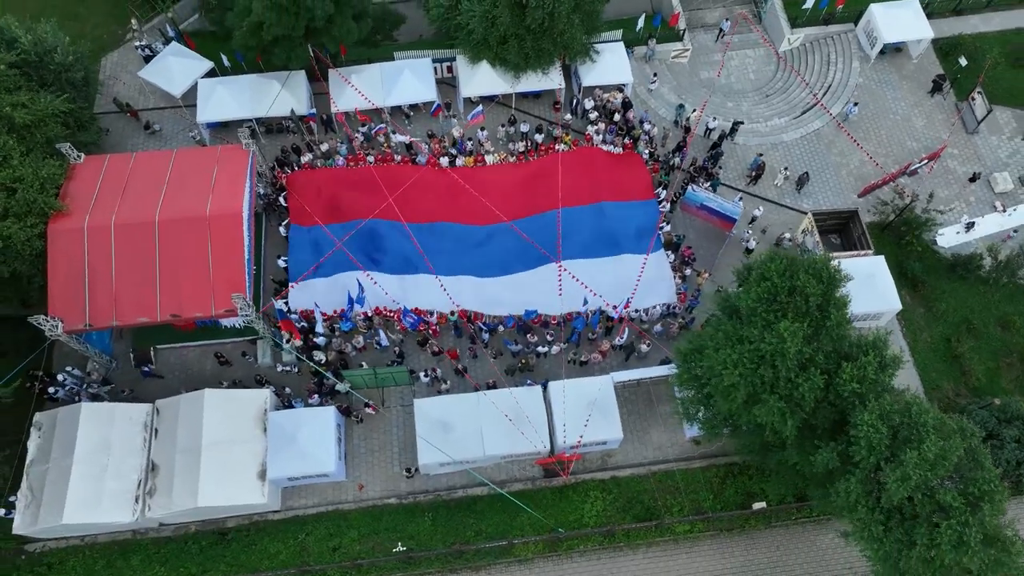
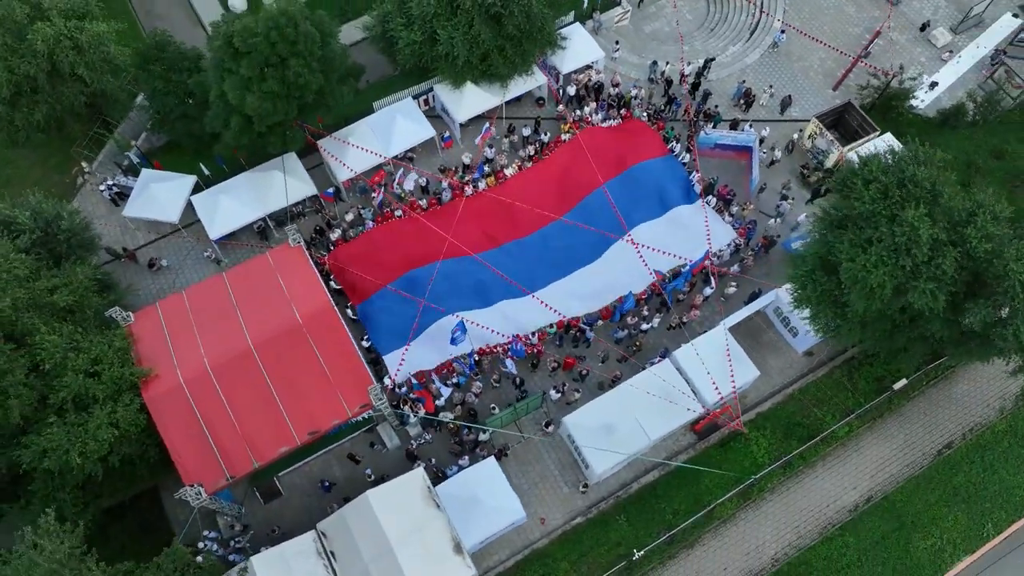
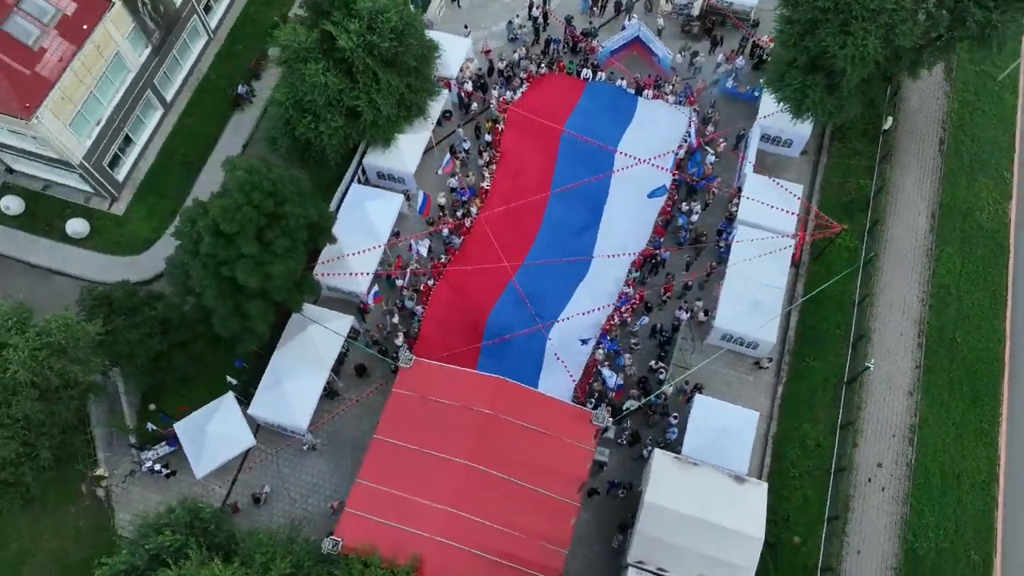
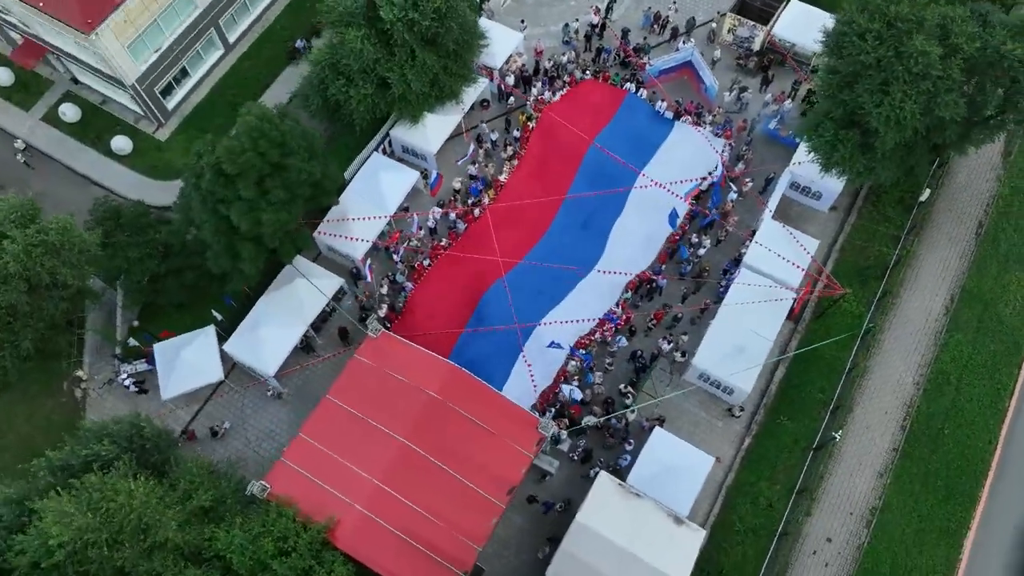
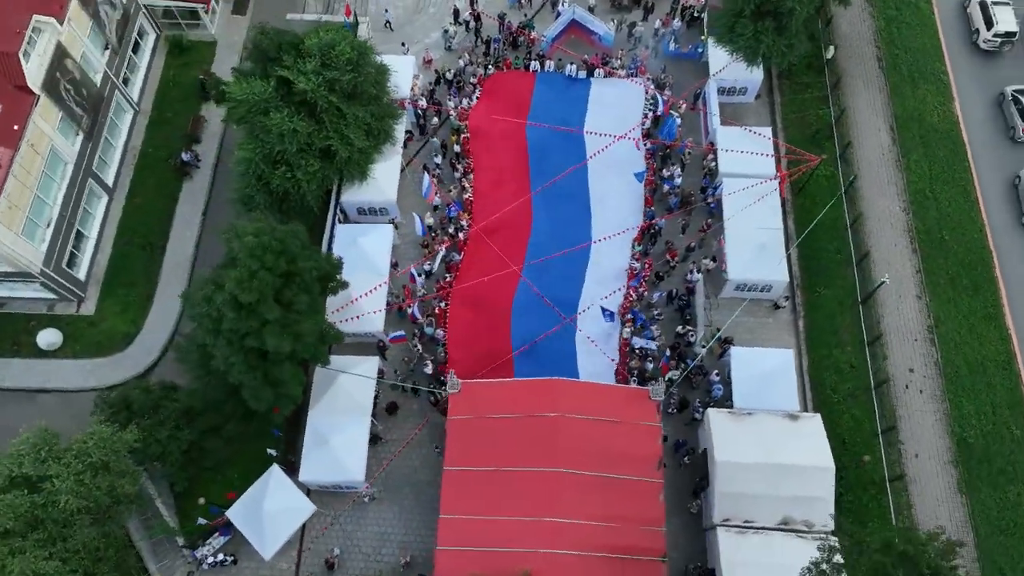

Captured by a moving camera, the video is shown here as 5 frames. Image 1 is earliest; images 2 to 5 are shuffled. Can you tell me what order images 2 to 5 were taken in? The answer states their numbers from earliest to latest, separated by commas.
2, 4, 3, 5
